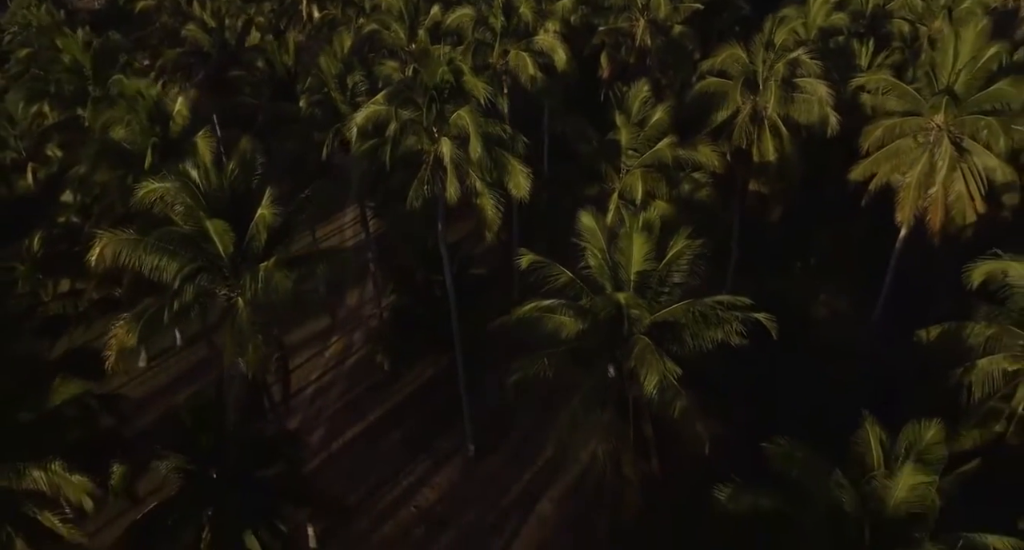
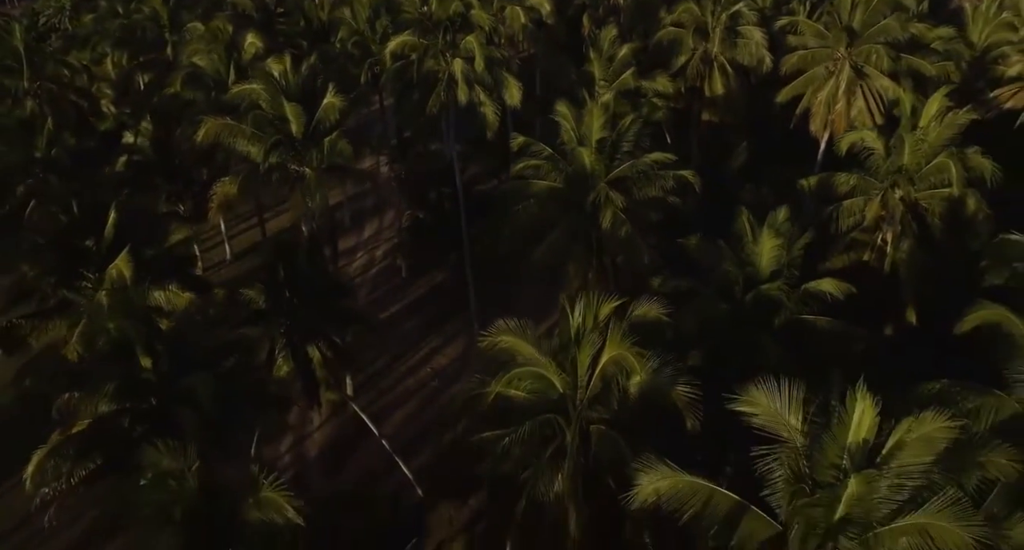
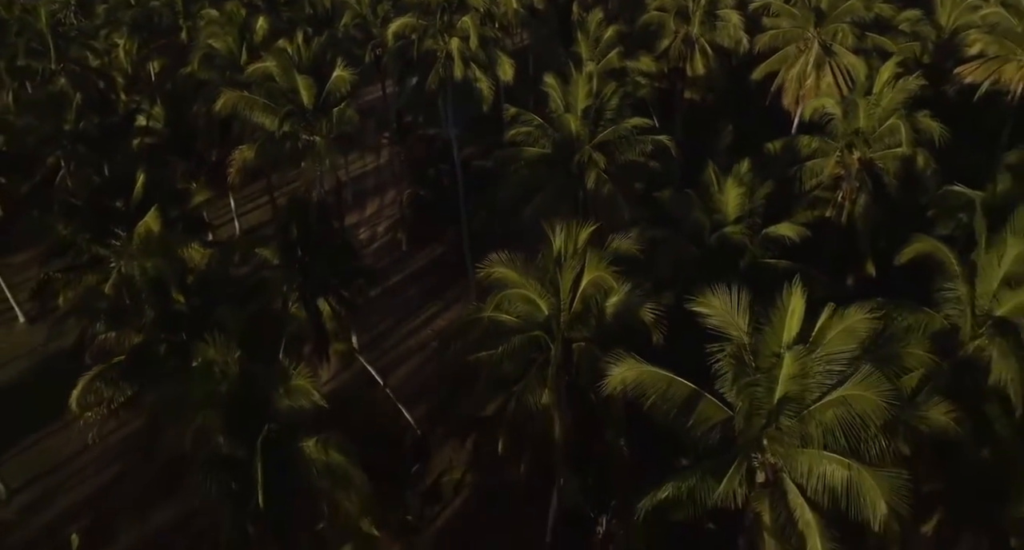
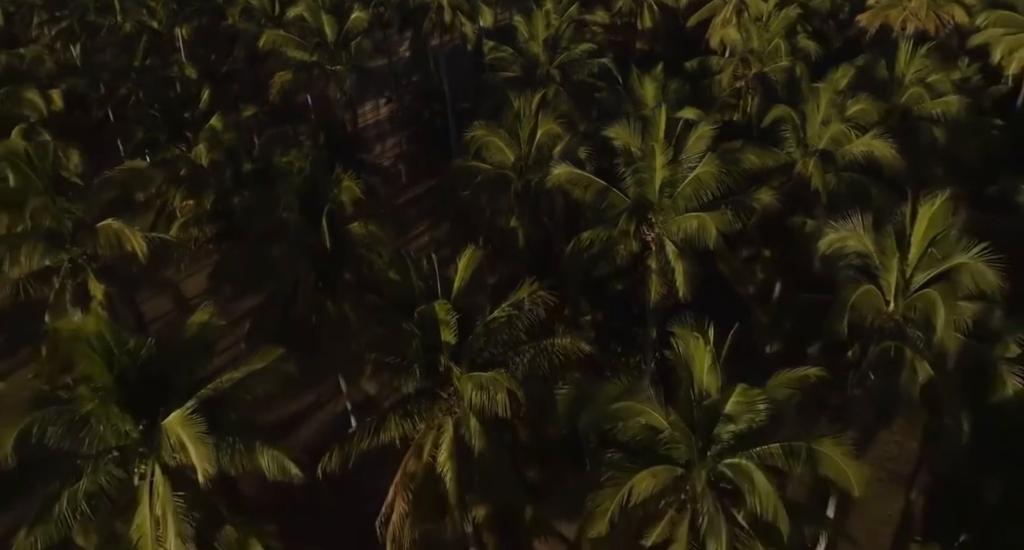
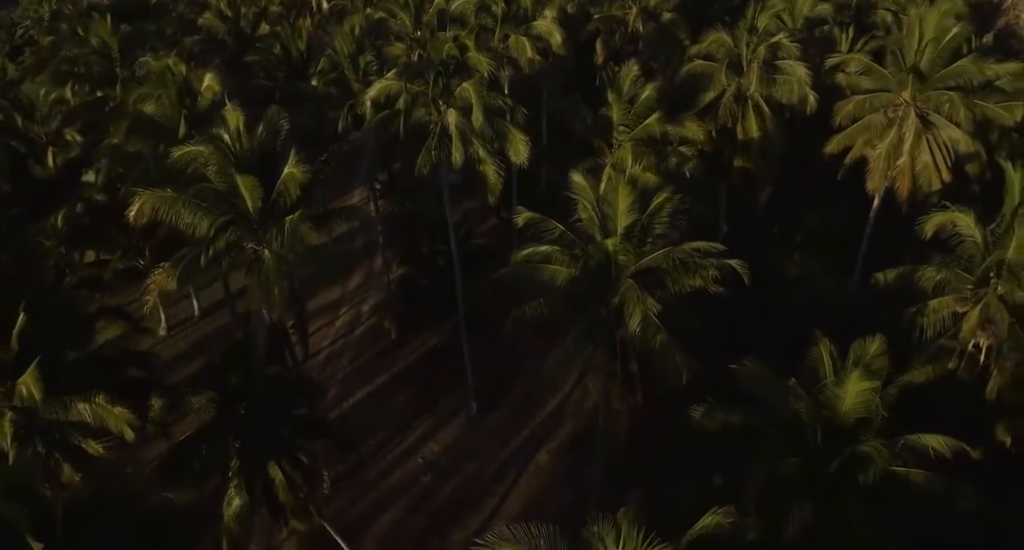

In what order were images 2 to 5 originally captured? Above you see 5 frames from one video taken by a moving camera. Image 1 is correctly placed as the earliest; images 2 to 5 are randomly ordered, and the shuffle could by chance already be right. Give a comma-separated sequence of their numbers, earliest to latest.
5, 2, 3, 4
